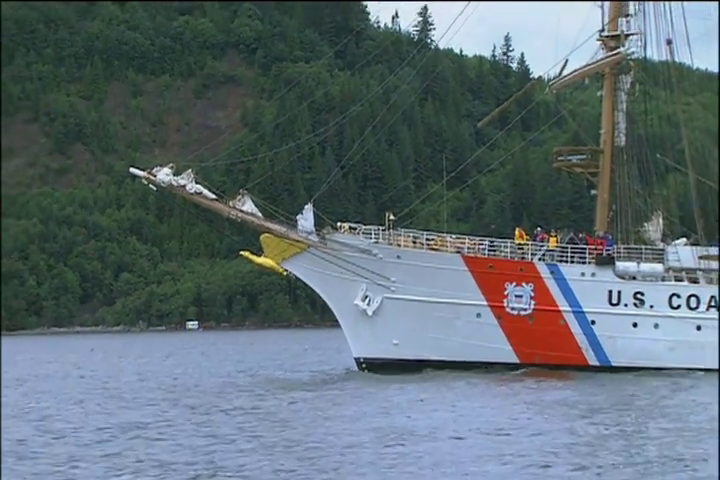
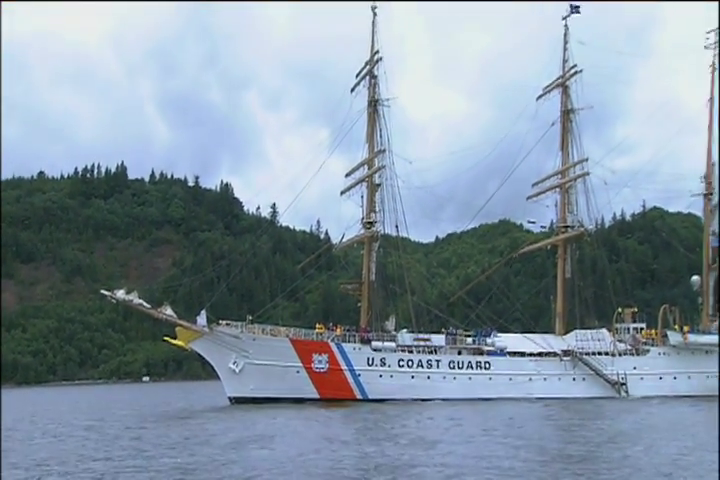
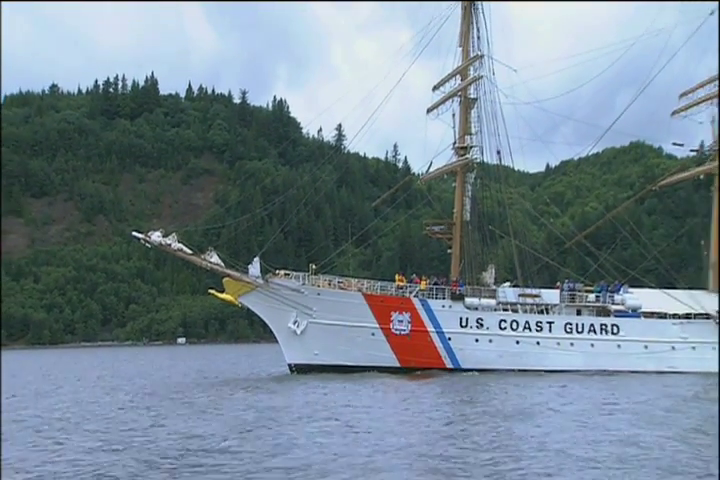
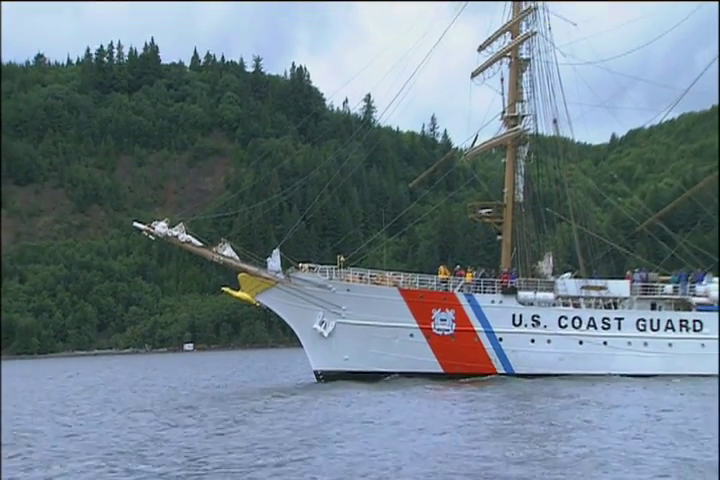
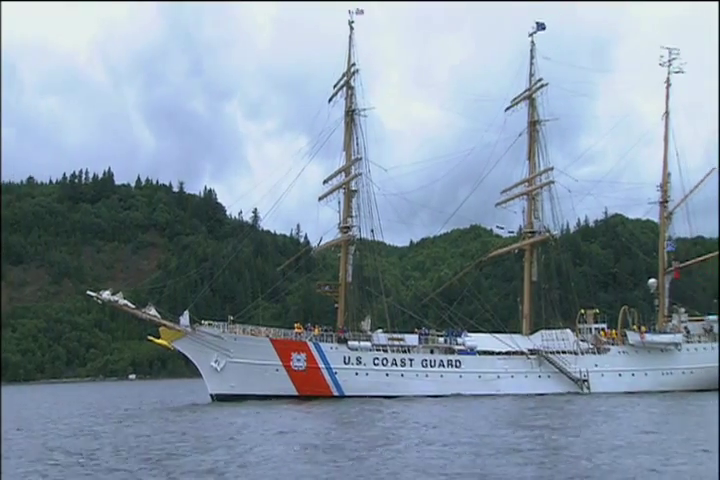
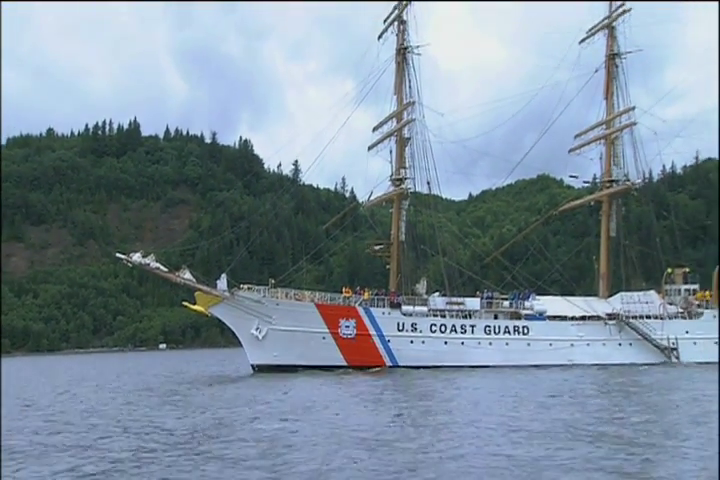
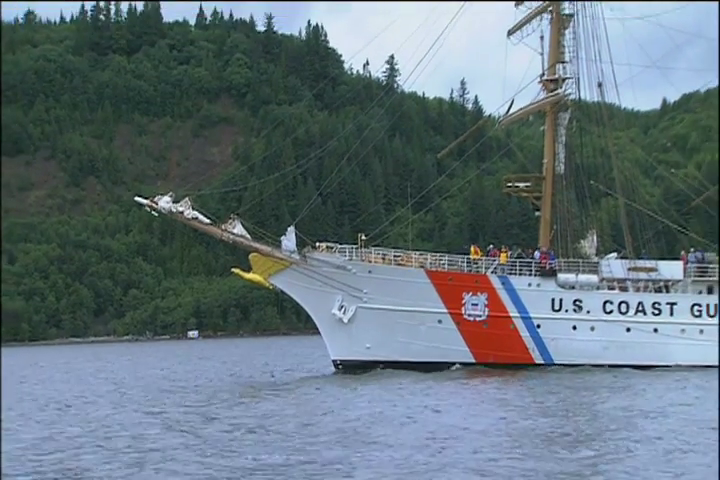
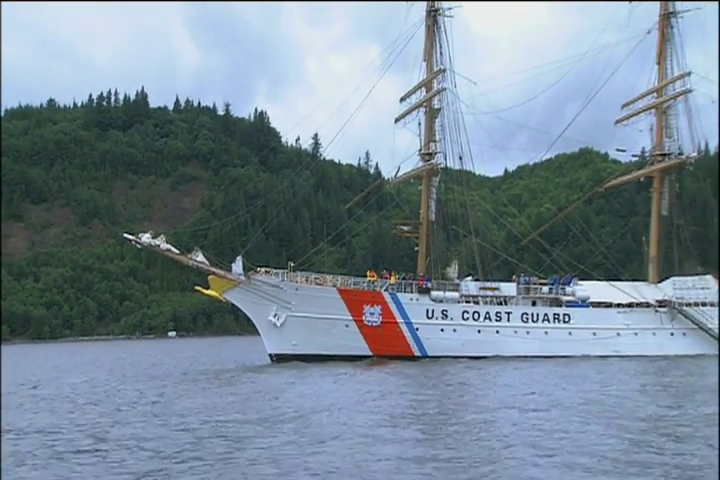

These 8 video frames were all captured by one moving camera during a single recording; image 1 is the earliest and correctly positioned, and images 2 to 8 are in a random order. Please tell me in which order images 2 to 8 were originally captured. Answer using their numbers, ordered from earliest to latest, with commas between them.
7, 4, 3, 8, 6, 2, 5
